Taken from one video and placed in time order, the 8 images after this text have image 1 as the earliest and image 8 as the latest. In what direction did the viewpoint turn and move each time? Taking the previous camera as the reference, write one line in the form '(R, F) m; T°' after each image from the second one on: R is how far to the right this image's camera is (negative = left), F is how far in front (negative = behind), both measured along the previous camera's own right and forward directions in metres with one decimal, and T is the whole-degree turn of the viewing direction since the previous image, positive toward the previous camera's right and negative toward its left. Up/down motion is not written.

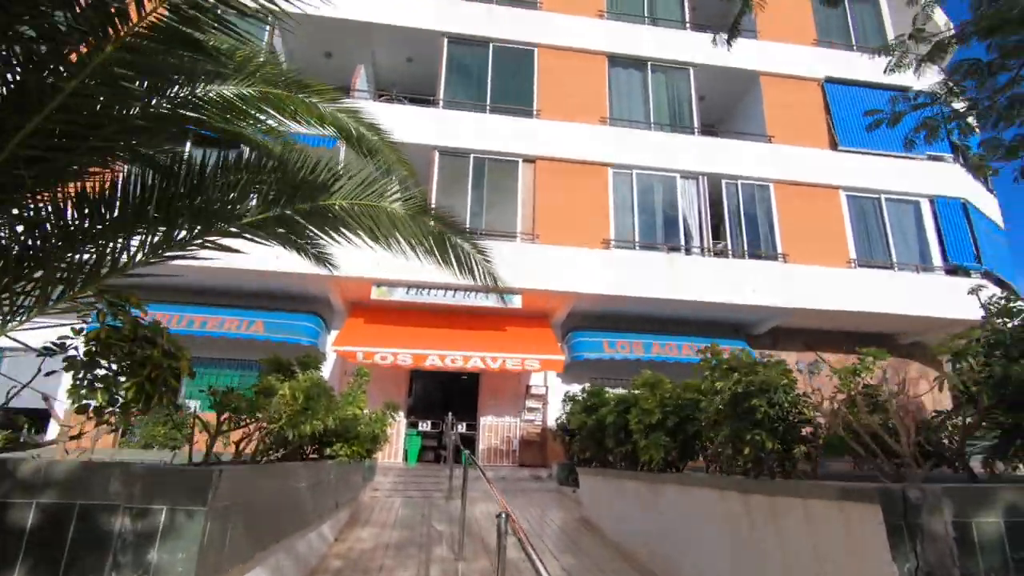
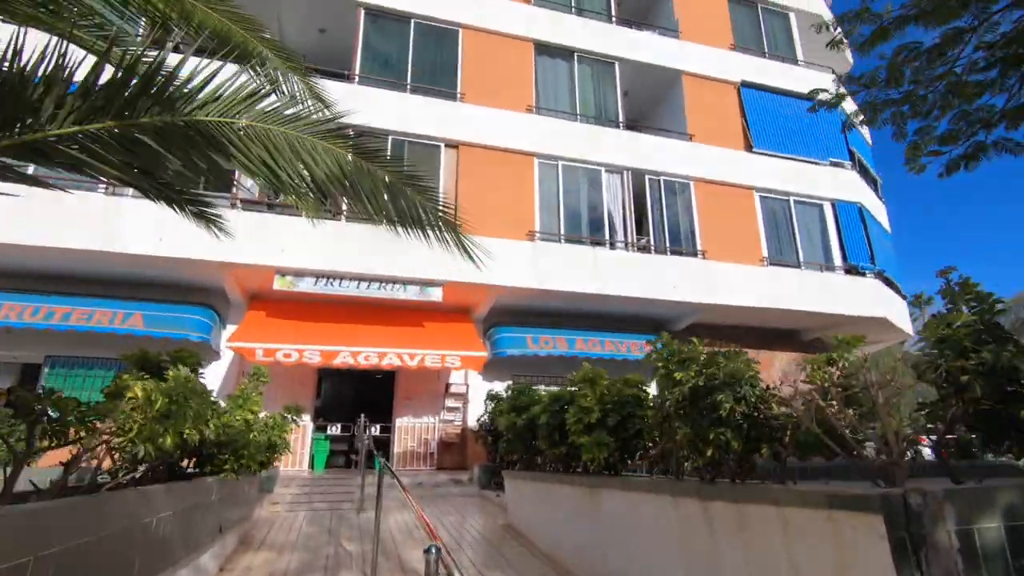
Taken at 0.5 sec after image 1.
(-0.1, +0.8) m; +9°
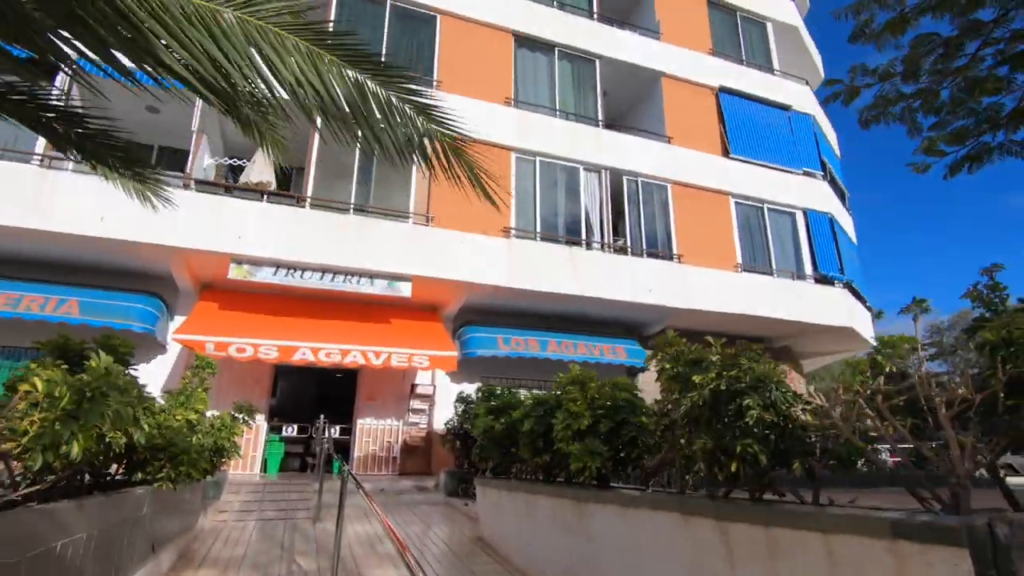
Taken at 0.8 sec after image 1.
(-0.2, +0.6) m; +4°
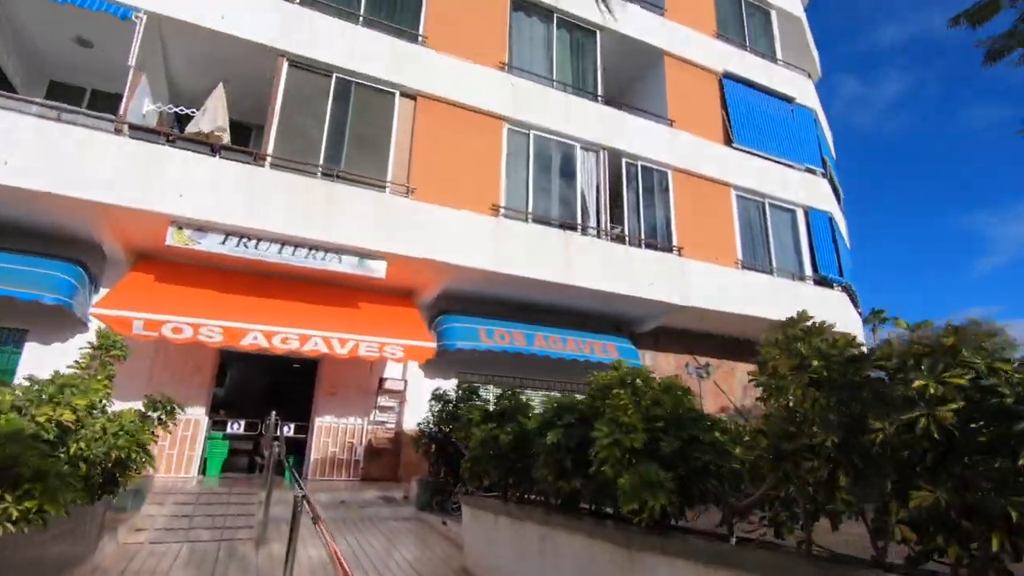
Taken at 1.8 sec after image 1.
(-0.5, +1.6) m; +4°
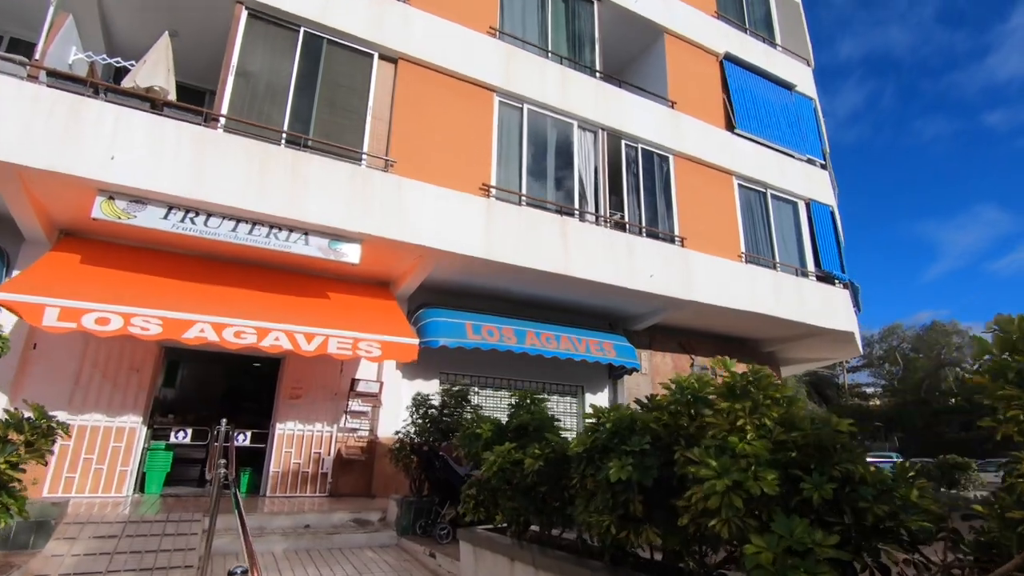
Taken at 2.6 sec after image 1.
(-0.4, +1.5) m; +3°
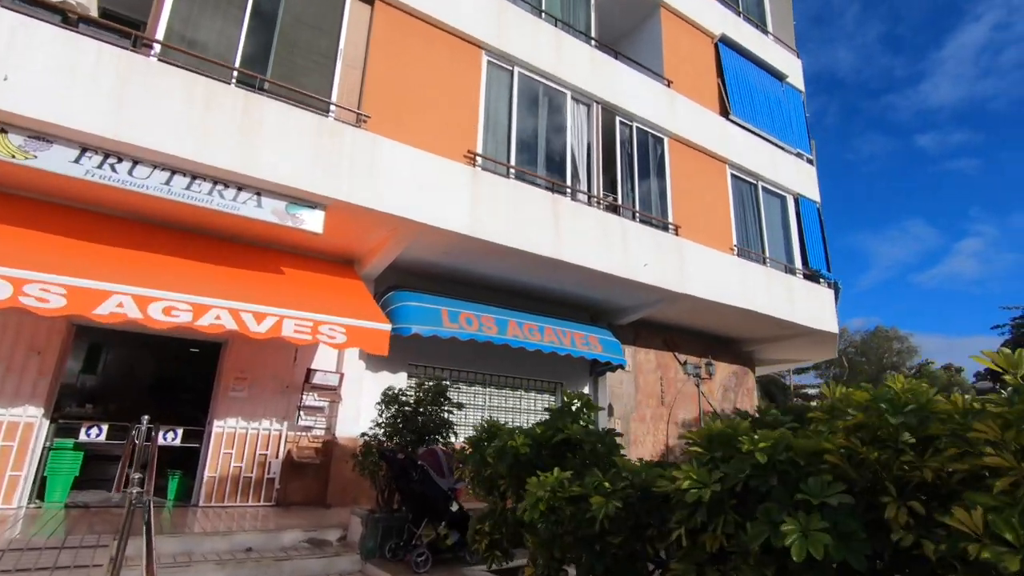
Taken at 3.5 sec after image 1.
(-0.6, +1.4) m; +5°
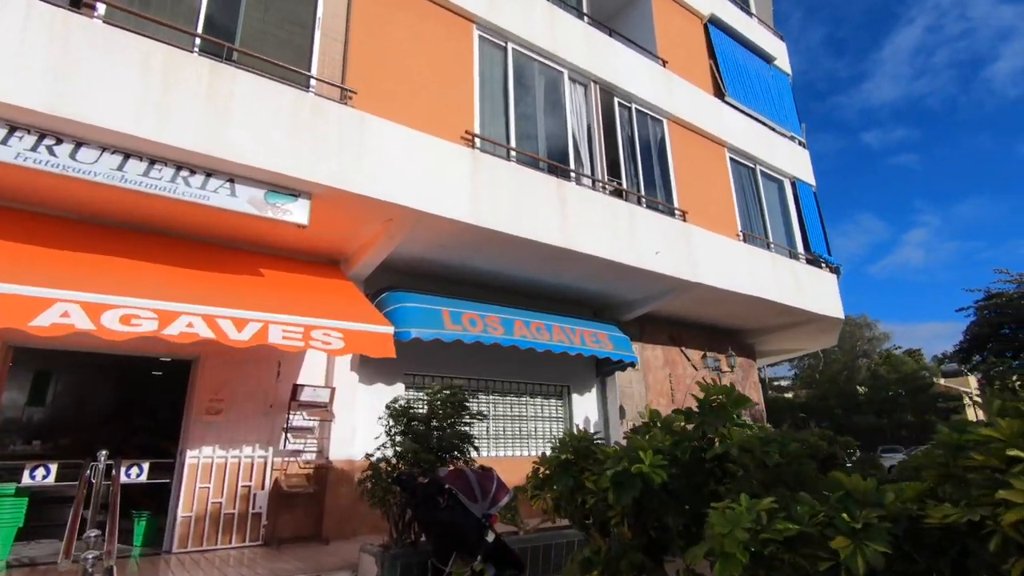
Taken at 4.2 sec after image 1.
(-0.7, +1.0) m; +3°
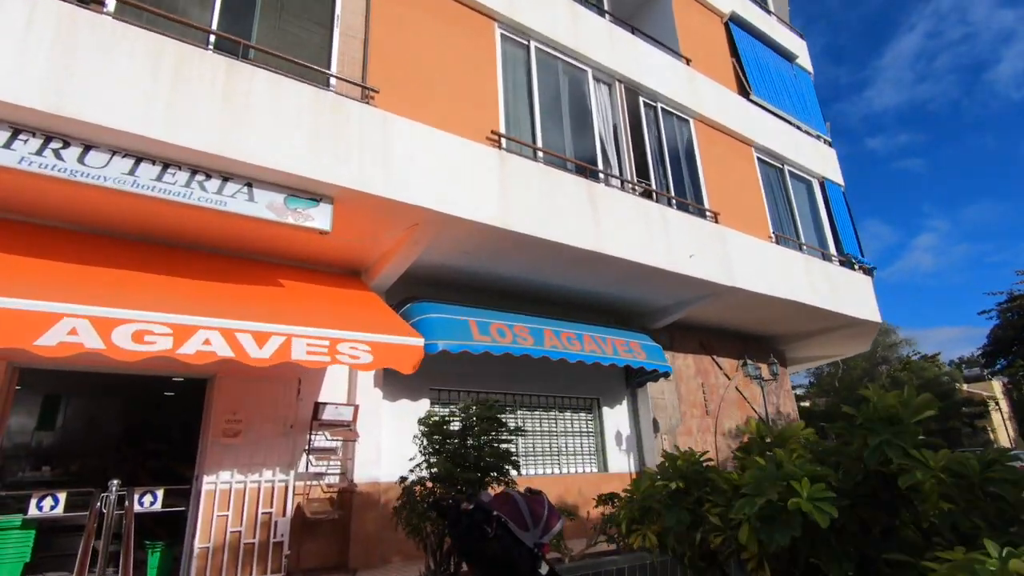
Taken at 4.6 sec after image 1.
(-0.4, +0.5) m; -1°
